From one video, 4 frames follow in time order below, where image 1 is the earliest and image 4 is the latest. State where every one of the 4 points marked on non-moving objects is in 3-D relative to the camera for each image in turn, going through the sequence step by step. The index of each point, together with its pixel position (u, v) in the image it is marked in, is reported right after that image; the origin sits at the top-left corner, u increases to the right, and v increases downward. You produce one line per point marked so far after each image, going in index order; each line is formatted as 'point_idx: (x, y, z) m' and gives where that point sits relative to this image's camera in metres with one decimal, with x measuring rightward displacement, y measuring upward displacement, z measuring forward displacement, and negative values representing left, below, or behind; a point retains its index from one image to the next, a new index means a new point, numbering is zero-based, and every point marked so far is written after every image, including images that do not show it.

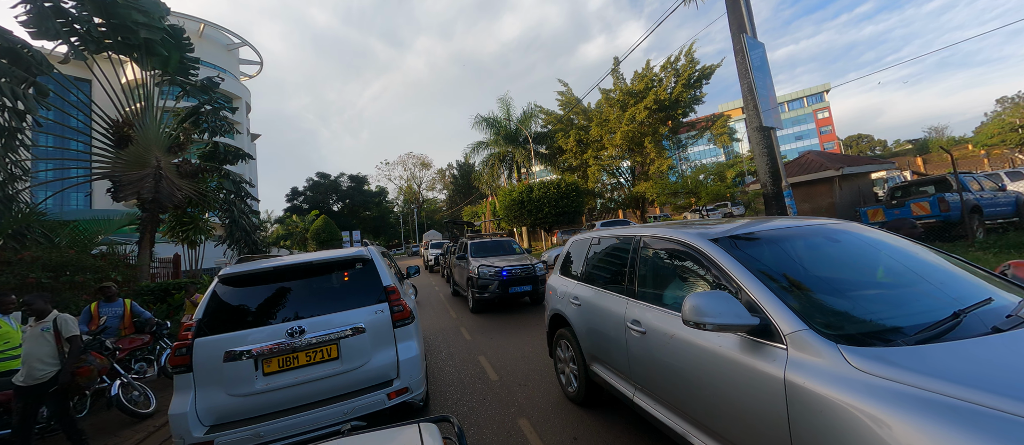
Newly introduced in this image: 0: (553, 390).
0: (+0.5, -1.9, +3.6) m
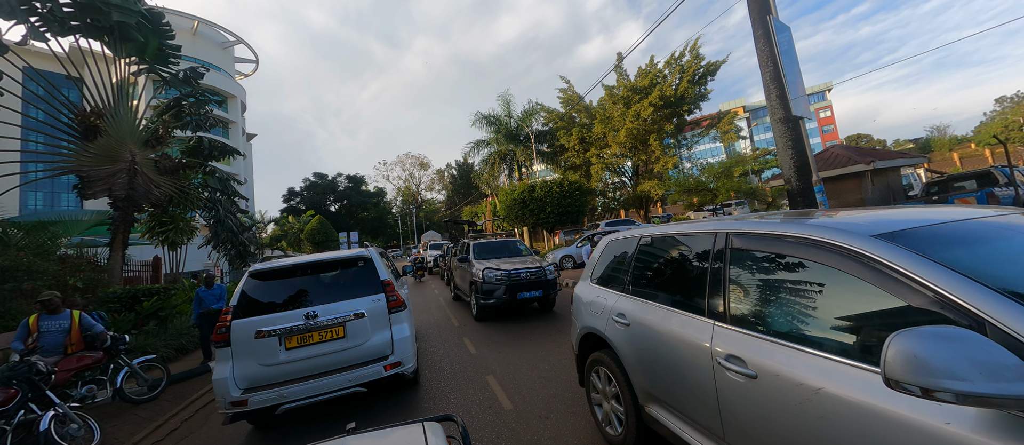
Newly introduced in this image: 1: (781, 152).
0: (+0.6, -1.8, +2.9) m
1: (+7.3, +1.9, +8.9) m
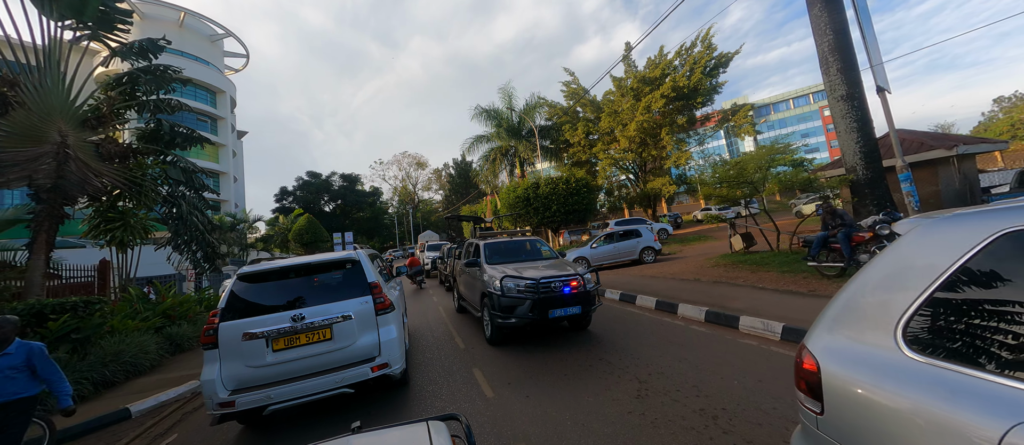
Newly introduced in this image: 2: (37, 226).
0: (+1.0, -1.7, +1.5) m
1: (+7.7, +2.0, +7.5) m
2: (-9.5, -0.1, +6.6) m
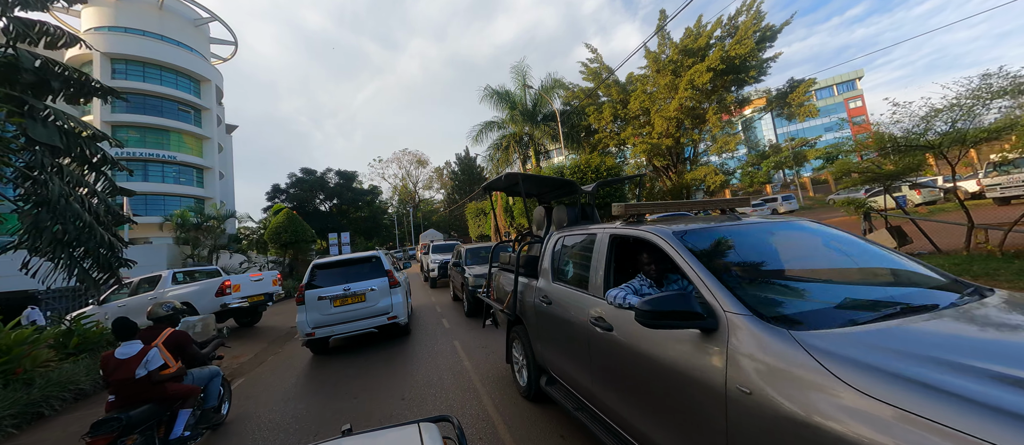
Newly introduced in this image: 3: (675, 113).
0: (+2.1, -1.5, -1.8) m
1: (+8.7, +2.3, +4.2) m
2: (-8.5, +0.1, +3.3) m
3: (+9.5, +6.3, +18.9) m
